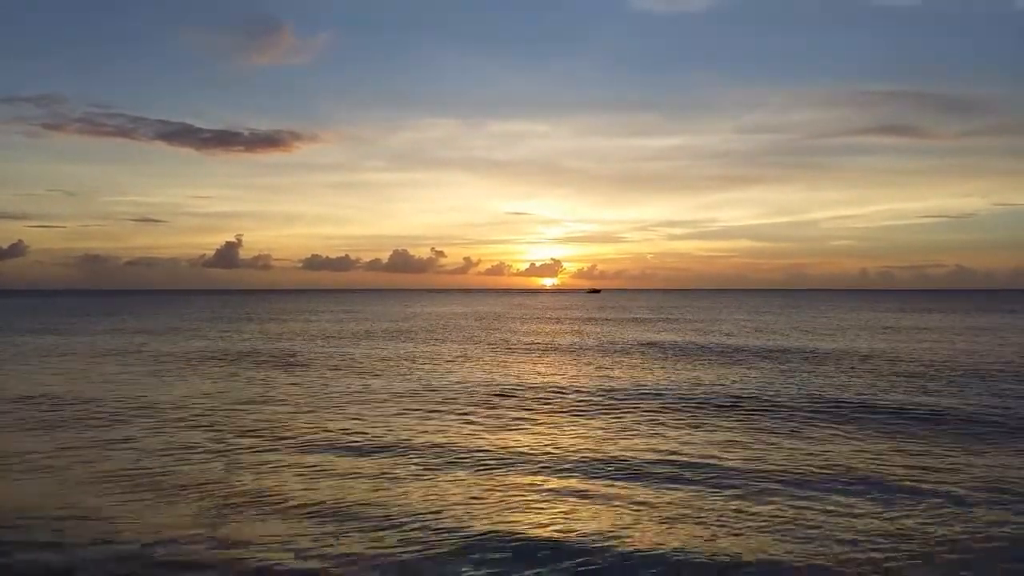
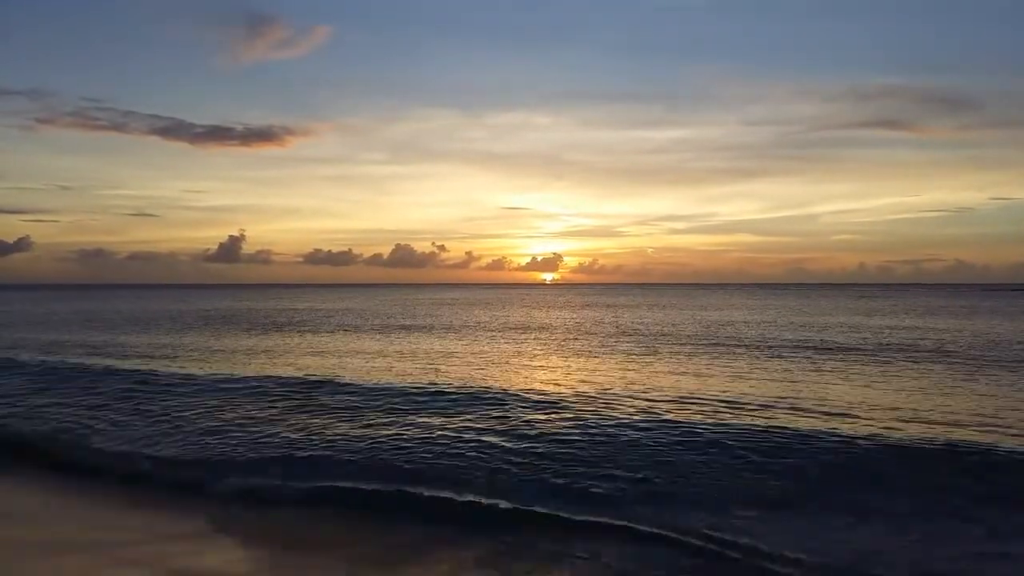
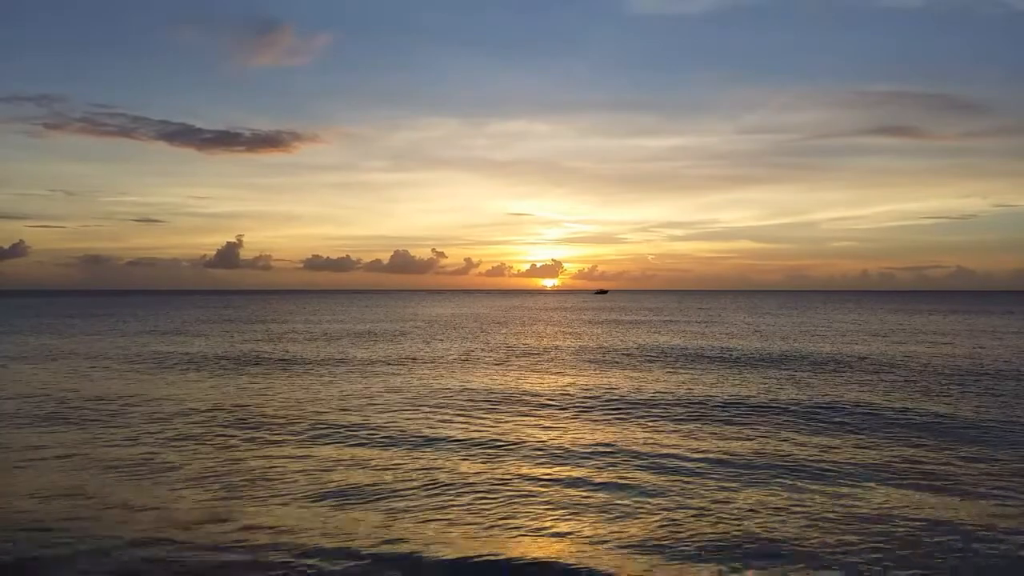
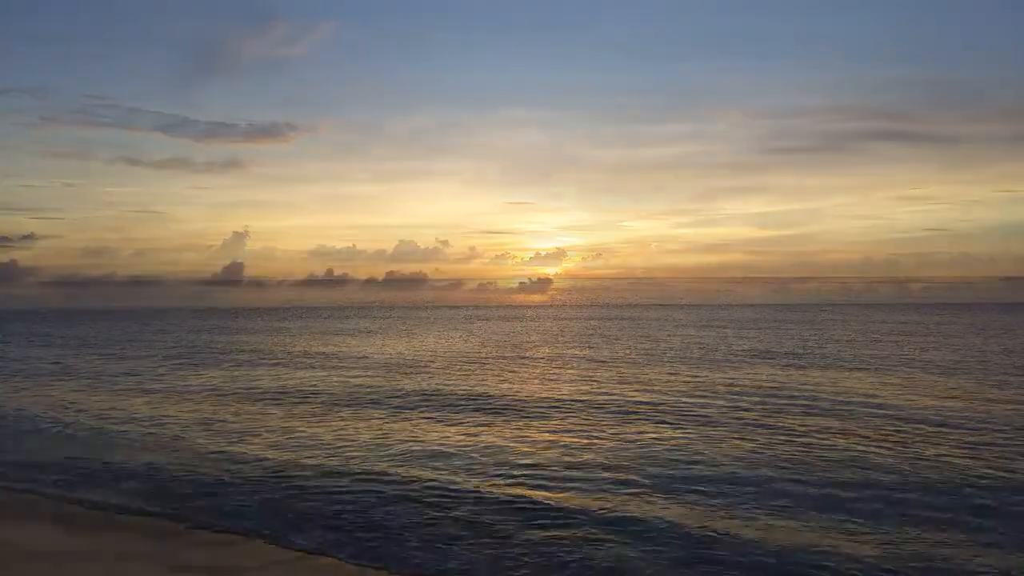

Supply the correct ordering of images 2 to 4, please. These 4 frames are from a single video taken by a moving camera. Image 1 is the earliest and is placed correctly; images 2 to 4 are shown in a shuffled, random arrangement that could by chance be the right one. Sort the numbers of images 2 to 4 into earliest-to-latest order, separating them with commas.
3, 2, 4
